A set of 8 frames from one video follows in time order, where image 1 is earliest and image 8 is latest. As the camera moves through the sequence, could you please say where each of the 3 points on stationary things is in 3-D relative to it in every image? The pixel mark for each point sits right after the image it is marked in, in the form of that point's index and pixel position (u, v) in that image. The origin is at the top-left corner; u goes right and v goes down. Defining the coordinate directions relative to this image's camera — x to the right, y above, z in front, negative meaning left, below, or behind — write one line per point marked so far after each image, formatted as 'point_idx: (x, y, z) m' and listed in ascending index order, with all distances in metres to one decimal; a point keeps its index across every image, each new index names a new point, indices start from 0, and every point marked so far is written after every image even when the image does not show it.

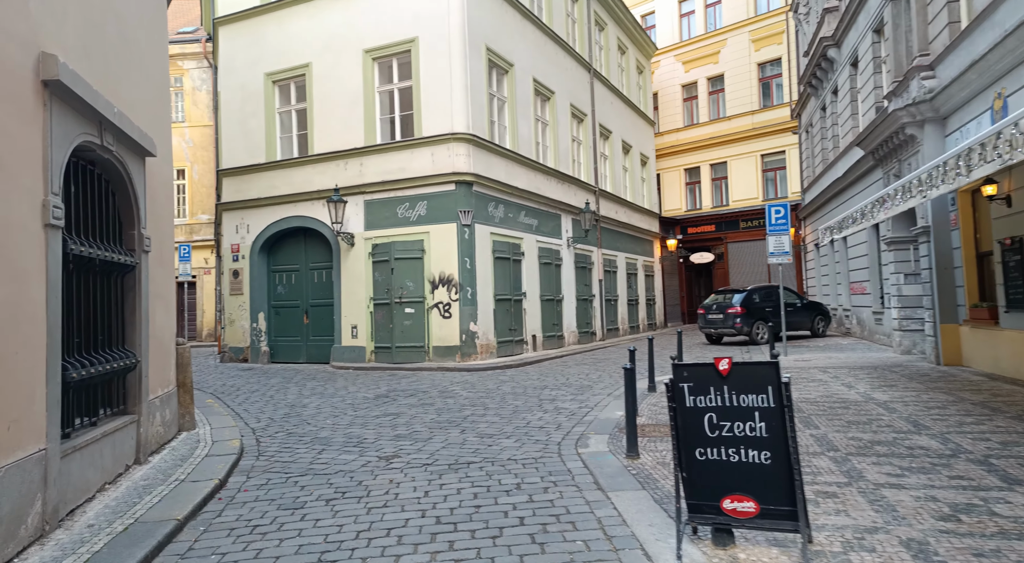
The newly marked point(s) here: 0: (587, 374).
0: (+1.3, -1.7, +11.6) m
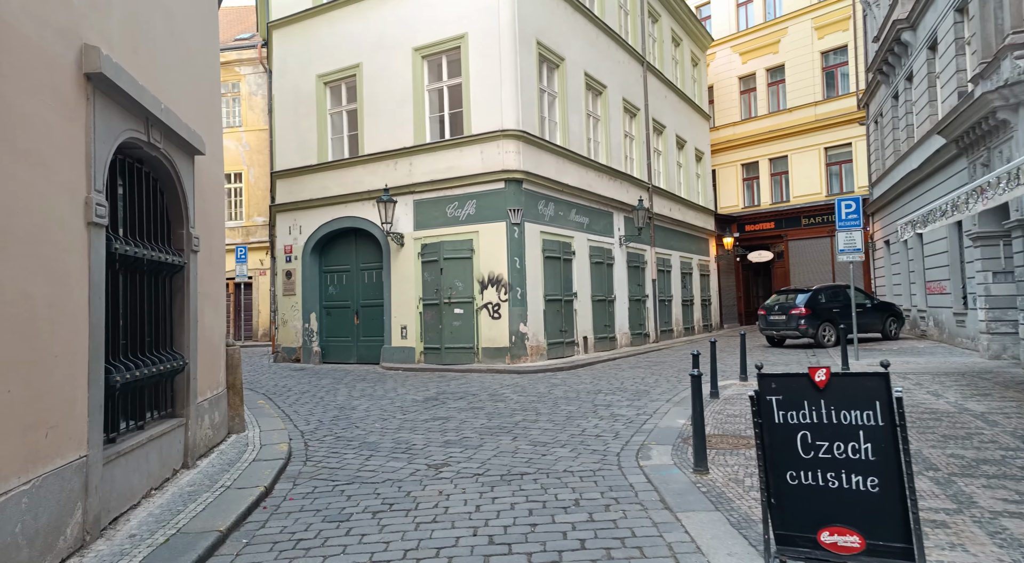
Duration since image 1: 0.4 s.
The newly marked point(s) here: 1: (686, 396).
0: (+2.2, -1.7, +11.1) m
1: (+2.4, -1.6, +9.1) m
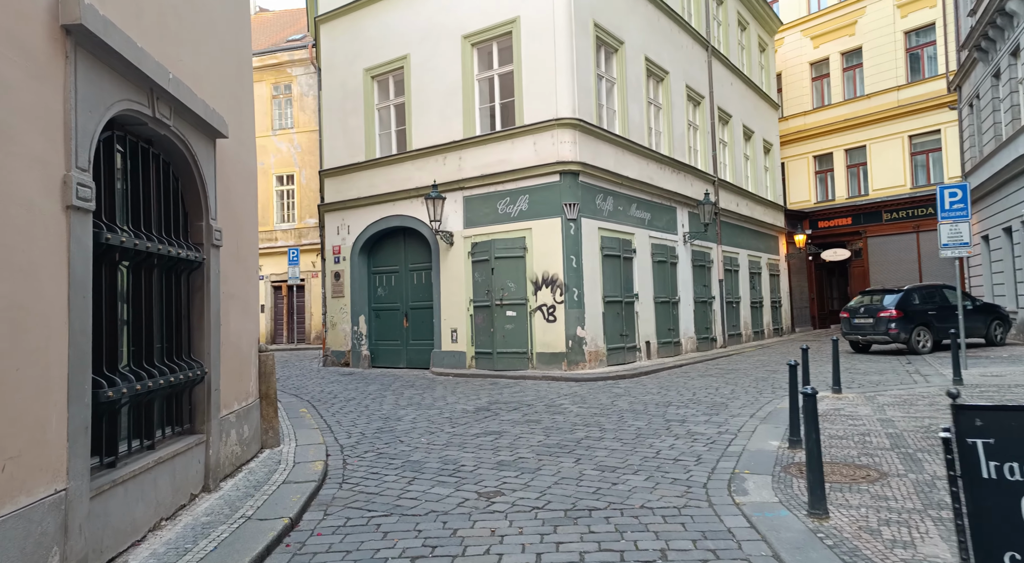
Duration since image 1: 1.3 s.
0: (+3.1, -1.7, +10.0) m
1: (+3.2, -1.6, +8.0) m
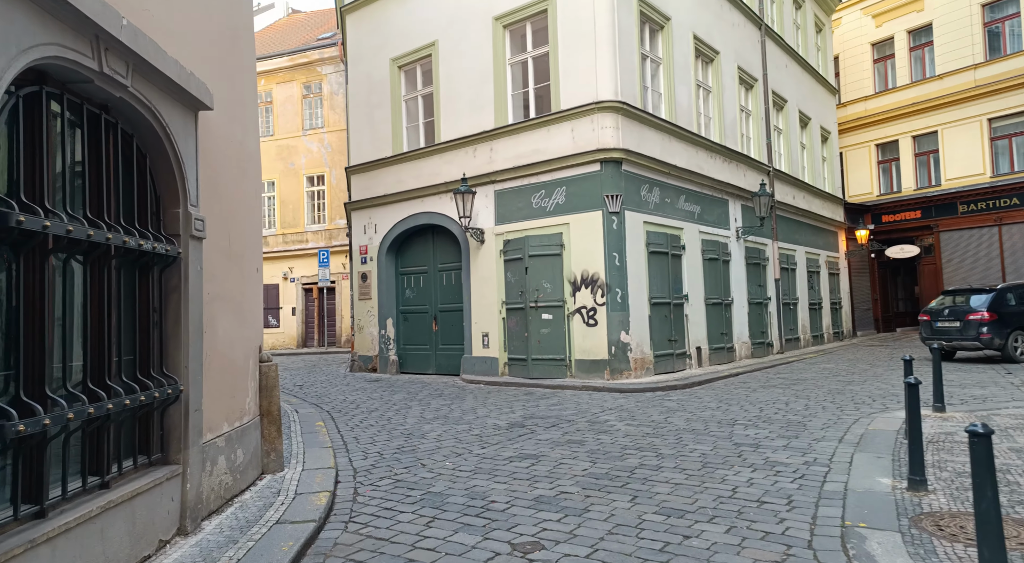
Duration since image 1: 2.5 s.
0: (+3.6, -1.6, +8.7) m
1: (+3.6, -1.6, +6.7) m
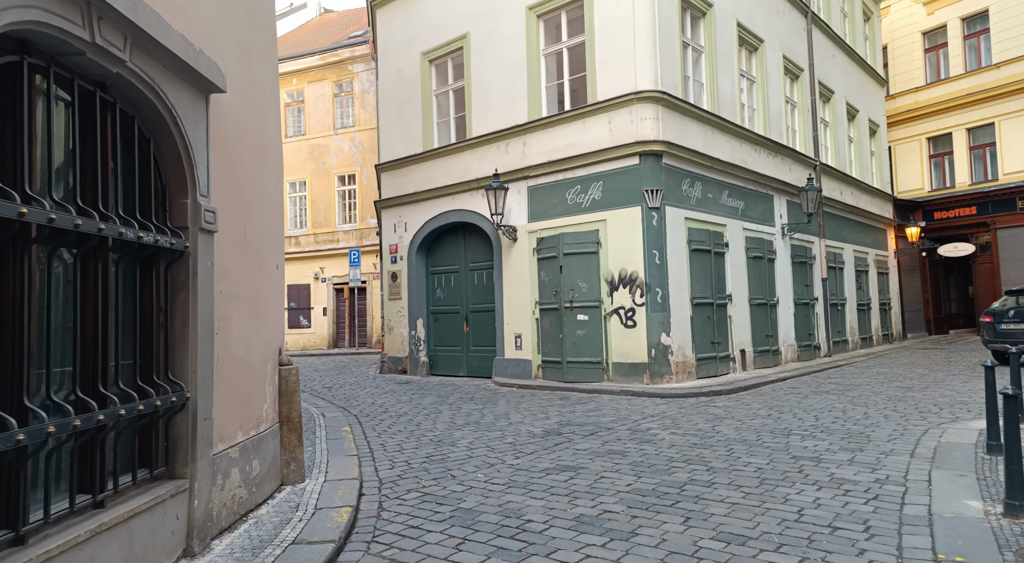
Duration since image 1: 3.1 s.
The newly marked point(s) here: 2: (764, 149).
0: (+4.1, -1.6, +8.1) m
1: (+3.9, -1.5, +6.1) m
2: (+5.3, +2.8, +13.8) m
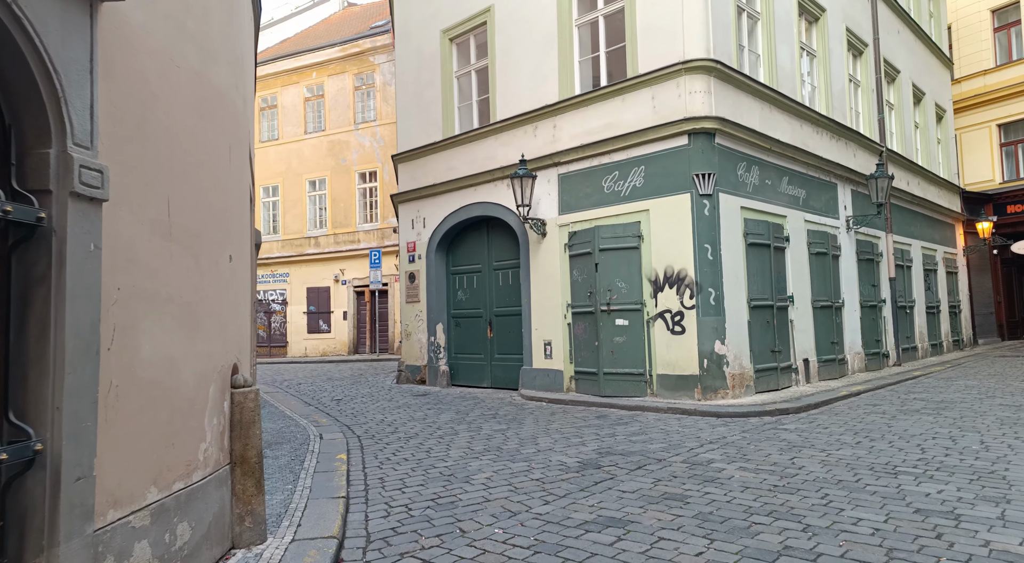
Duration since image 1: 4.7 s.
0: (+4.3, -1.6, +6.4) m
1: (+4.1, -1.5, +4.5) m
2: (+5.8, +2.8, +12.2) m
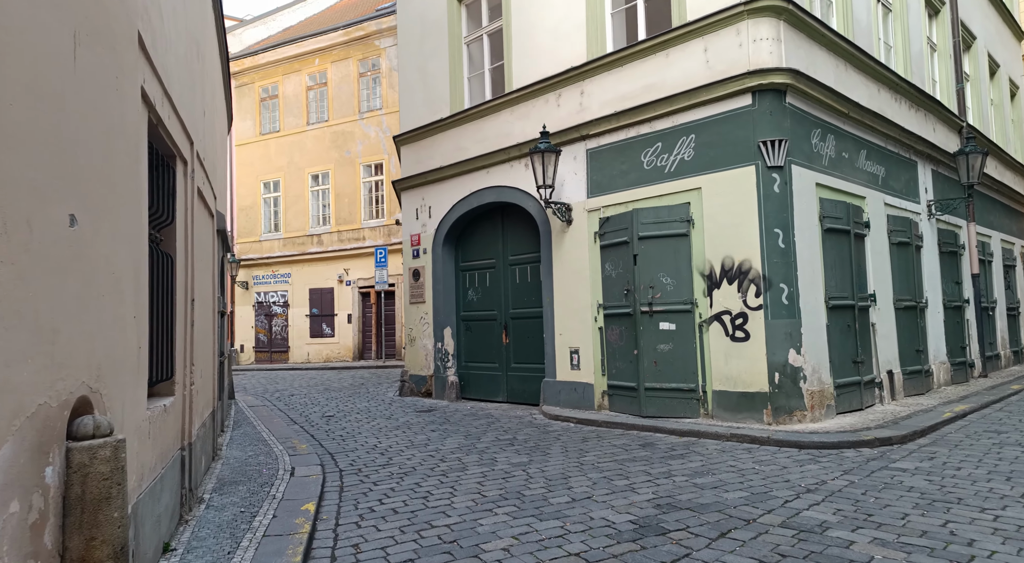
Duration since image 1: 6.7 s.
0: (+4.5, -1.5, +4.5) m
1: (+4.3, -1.4, +2.5) m
2: (+6.1, +2.8, +10.2) m
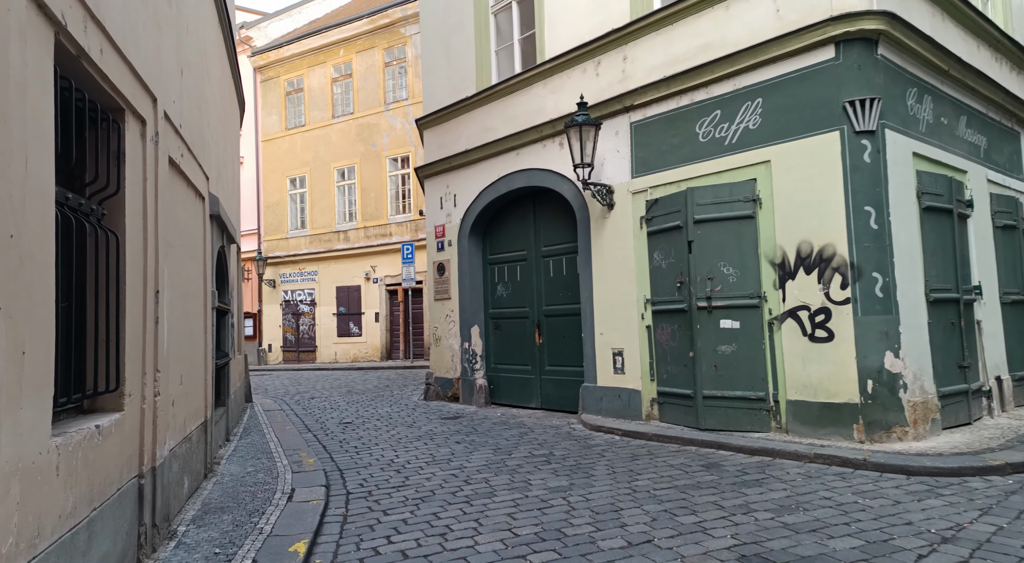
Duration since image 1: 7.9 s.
0: (+4.7, -1.4, +3.1) m
1: (+4.4, -1.3, +1.2) m
2: (+6.6, +3.0, +8.7) m
